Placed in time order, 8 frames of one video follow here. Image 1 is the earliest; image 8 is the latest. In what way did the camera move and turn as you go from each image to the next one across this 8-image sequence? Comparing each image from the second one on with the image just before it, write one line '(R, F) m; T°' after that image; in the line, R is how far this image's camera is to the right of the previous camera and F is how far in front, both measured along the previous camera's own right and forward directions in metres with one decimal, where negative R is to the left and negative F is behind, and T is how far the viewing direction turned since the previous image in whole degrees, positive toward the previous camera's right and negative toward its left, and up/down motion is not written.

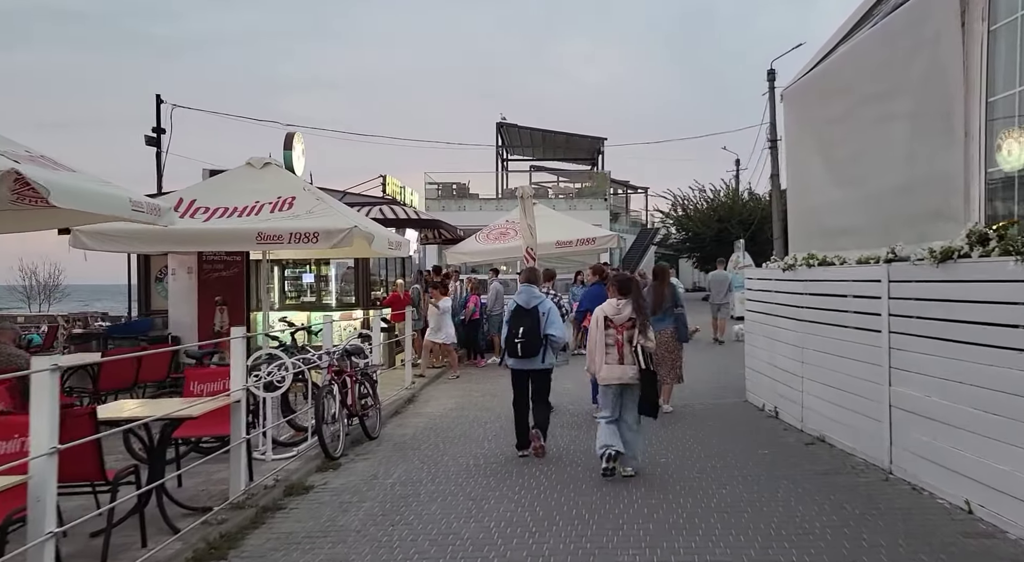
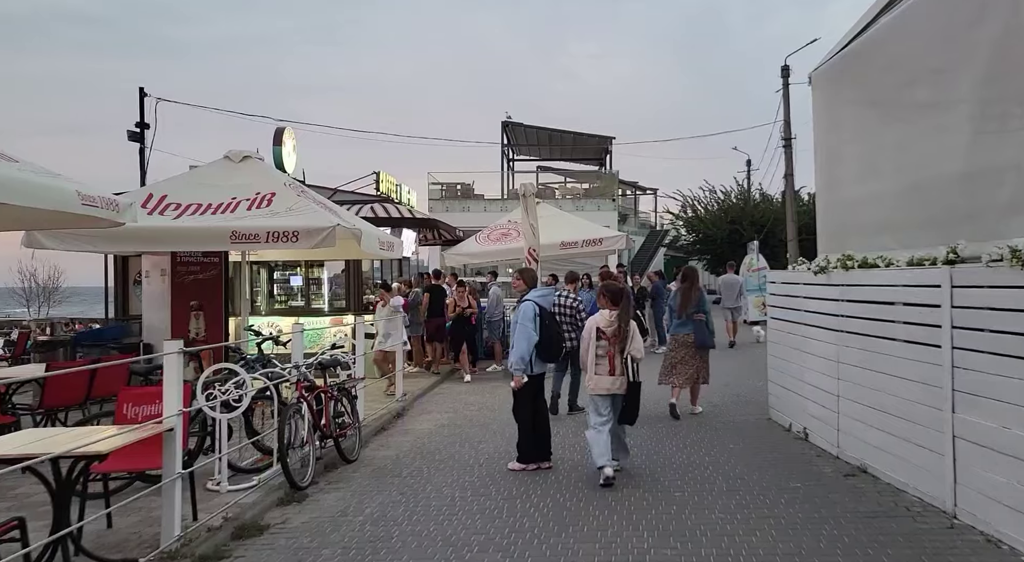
(+0.1, +0.9) m; -1°
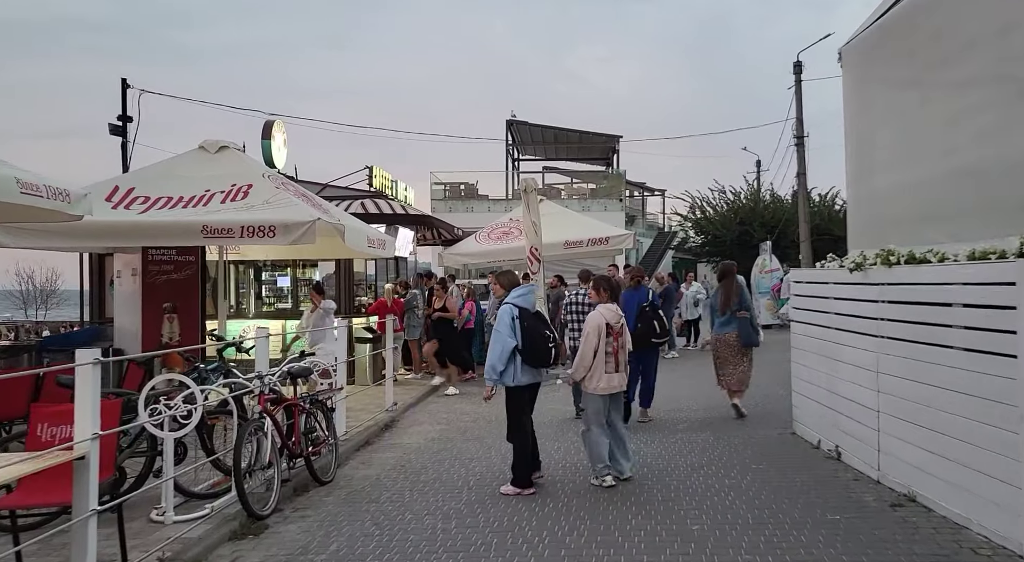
(+0.1, +0.8) m; -1°
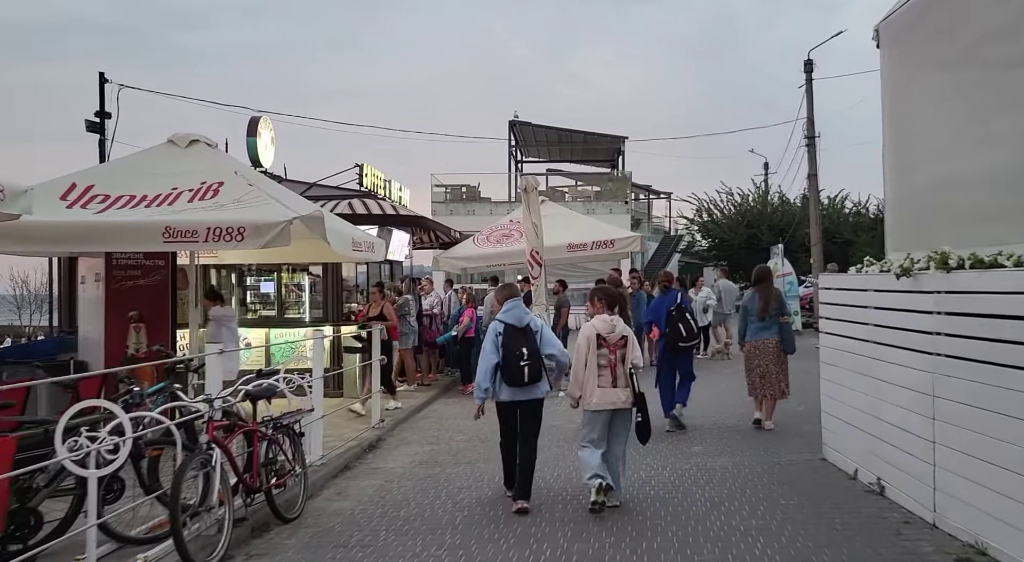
(+0.1, +0.8) m; 0°
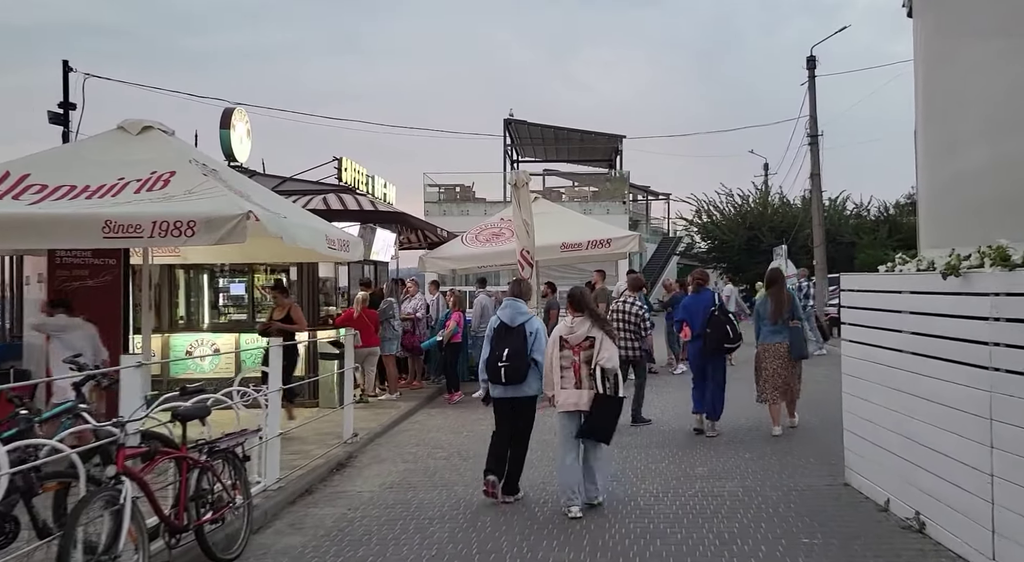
(+0.1, +0.8) m; 0°
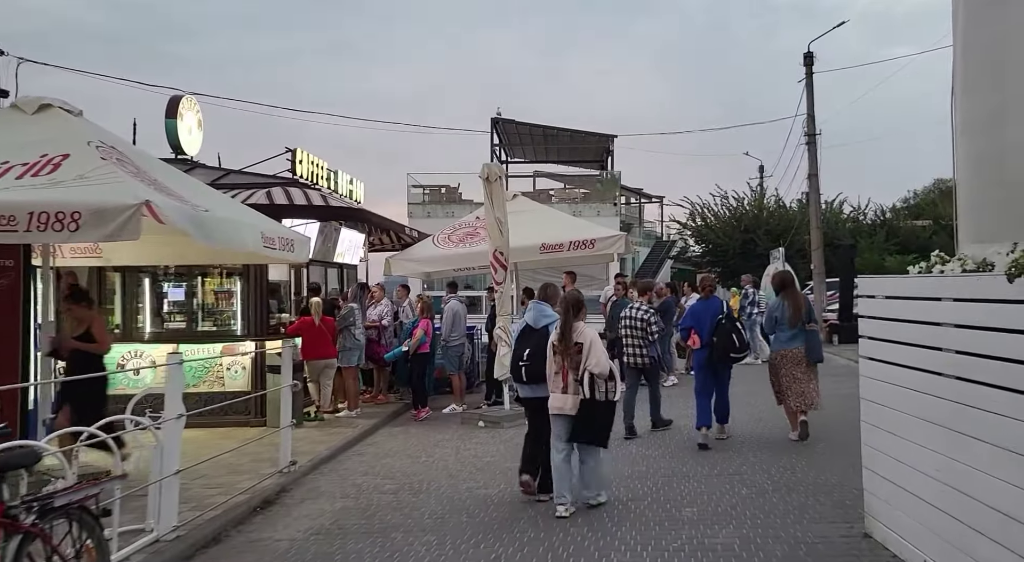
(+0.3, +1.1) m; 0°
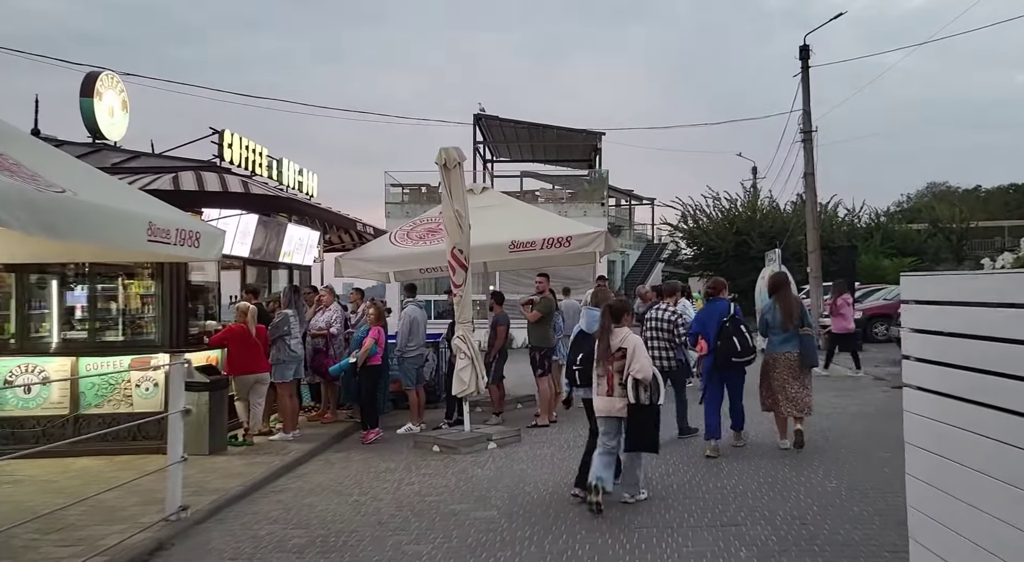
(+0.4, +1.3) m; +1°
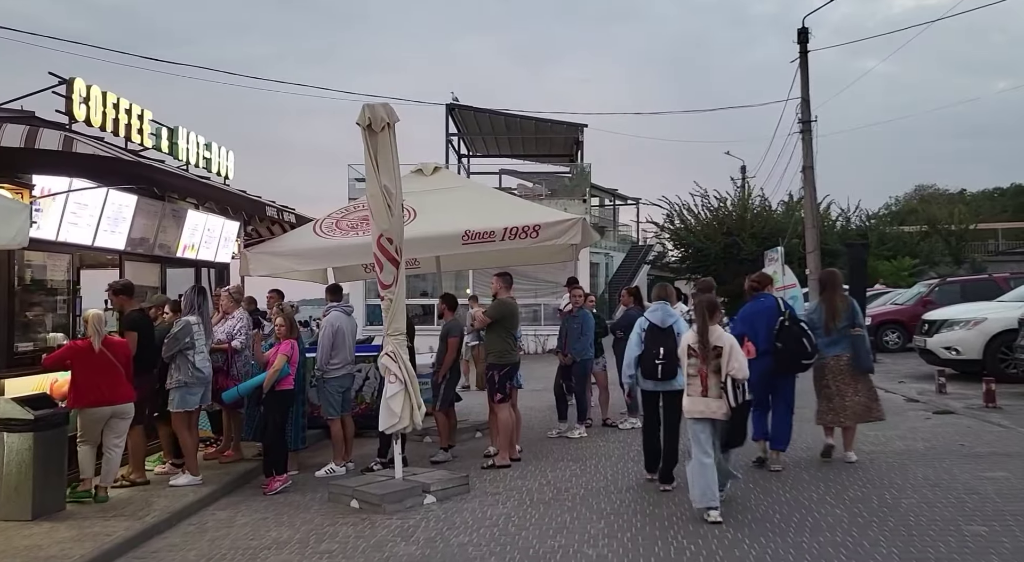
(+0.3, +2.1) m; +1°
